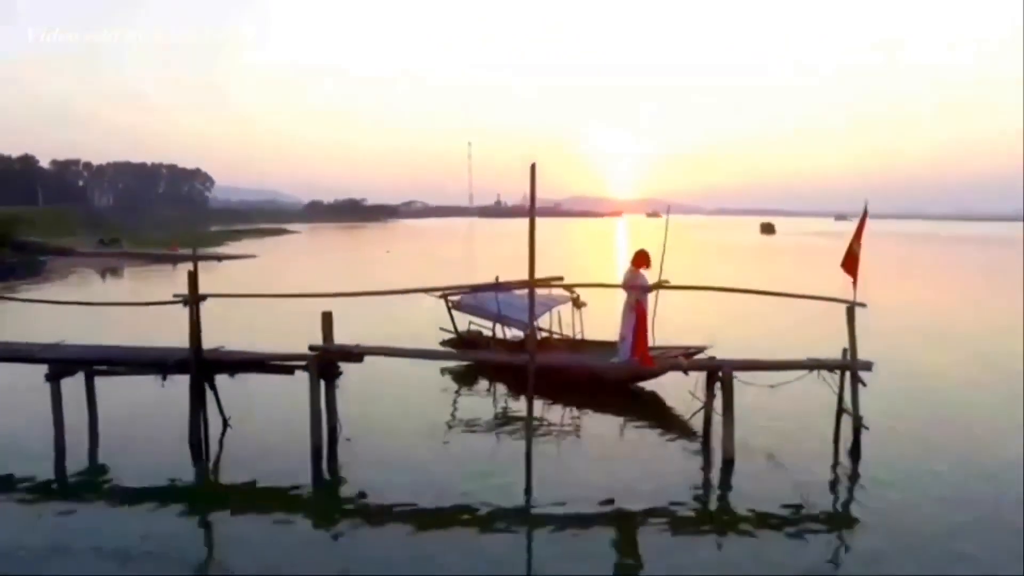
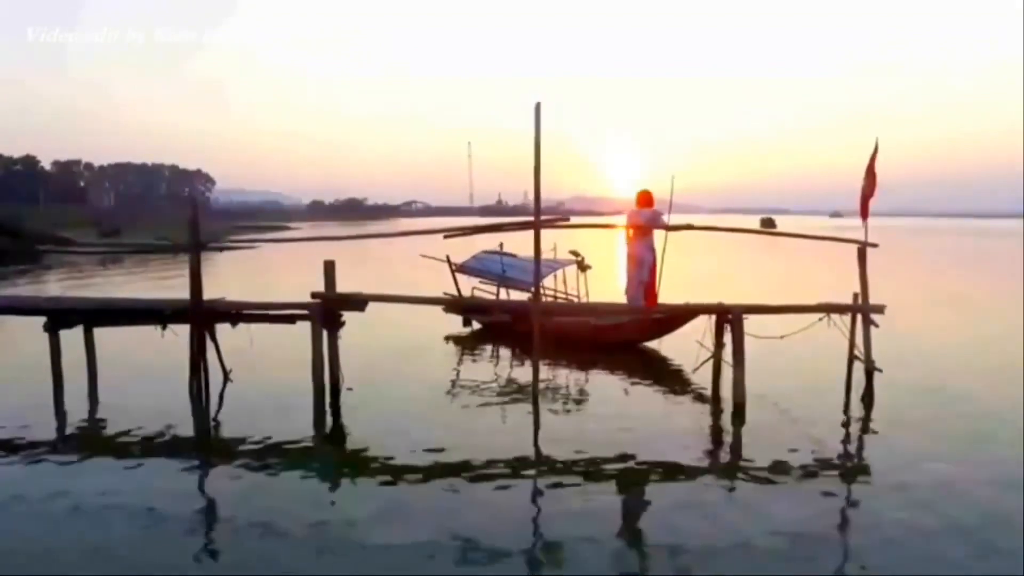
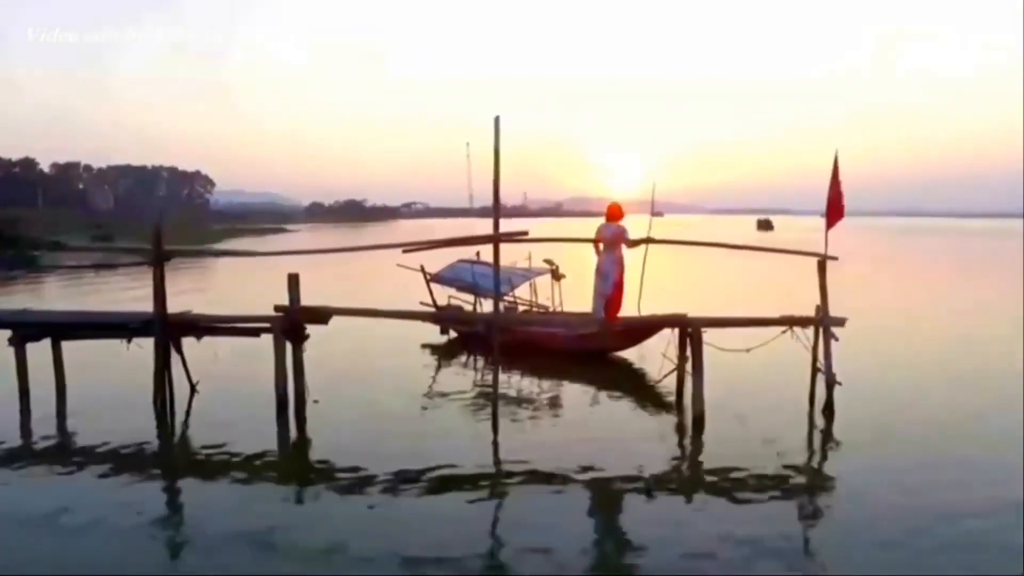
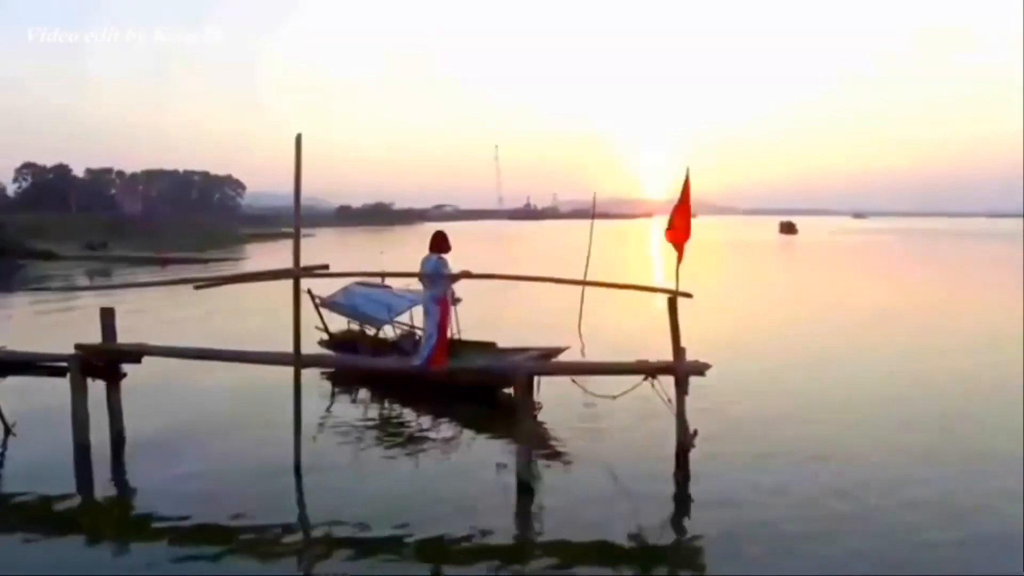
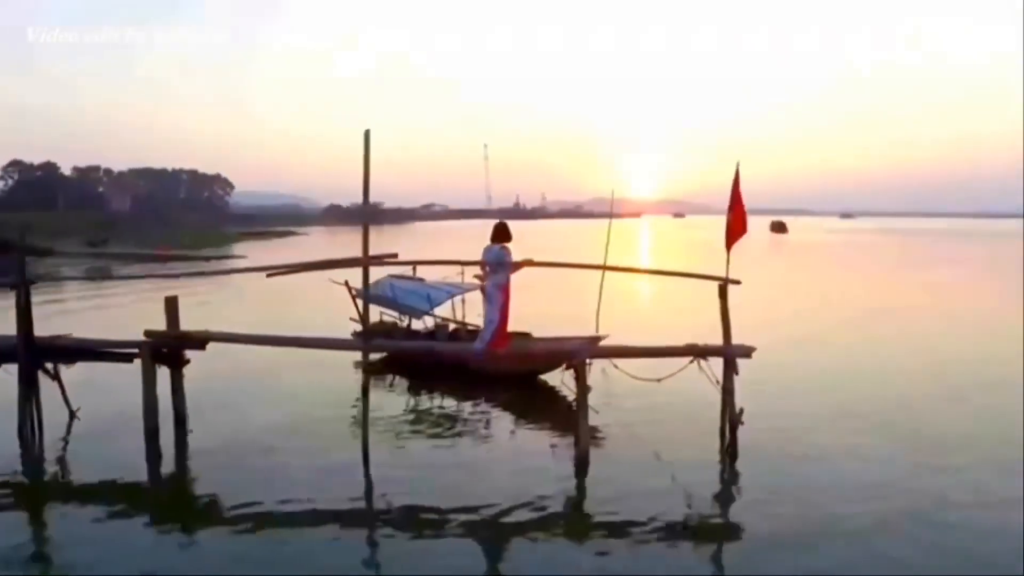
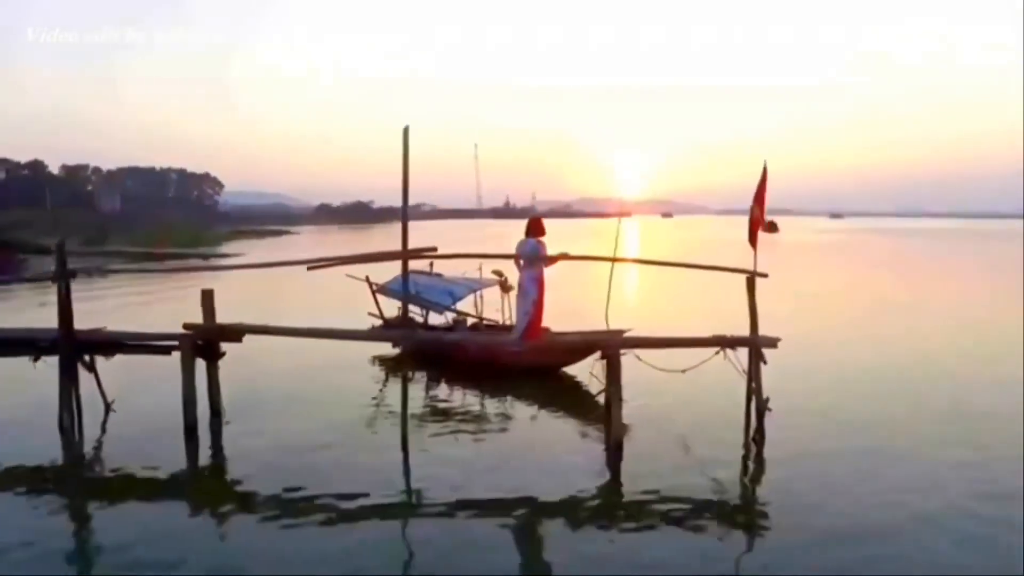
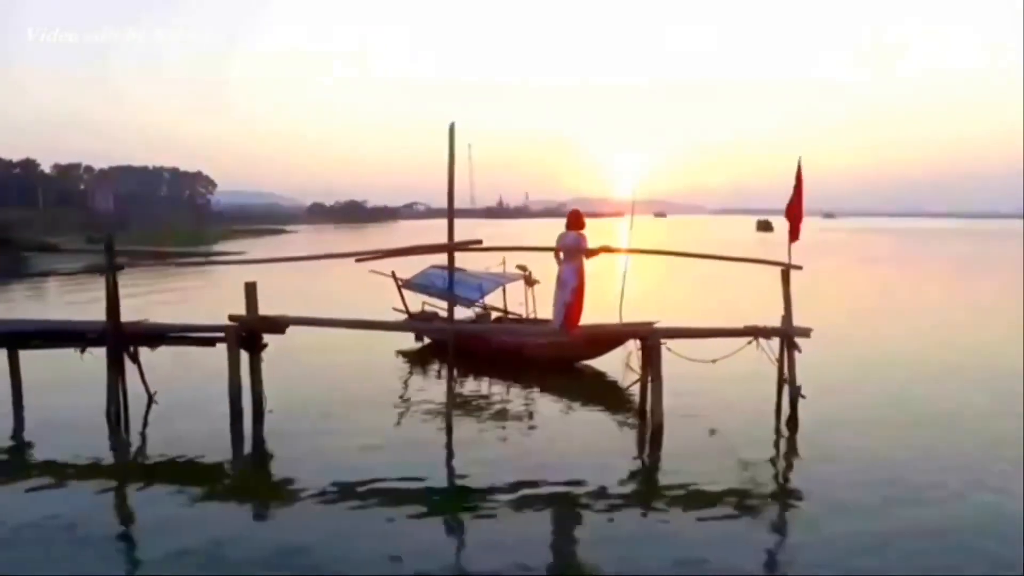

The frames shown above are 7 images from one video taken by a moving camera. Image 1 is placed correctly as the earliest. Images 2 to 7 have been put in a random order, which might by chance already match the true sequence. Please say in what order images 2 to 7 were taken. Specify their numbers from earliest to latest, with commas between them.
2, 3, 7, 6, 5, 4
